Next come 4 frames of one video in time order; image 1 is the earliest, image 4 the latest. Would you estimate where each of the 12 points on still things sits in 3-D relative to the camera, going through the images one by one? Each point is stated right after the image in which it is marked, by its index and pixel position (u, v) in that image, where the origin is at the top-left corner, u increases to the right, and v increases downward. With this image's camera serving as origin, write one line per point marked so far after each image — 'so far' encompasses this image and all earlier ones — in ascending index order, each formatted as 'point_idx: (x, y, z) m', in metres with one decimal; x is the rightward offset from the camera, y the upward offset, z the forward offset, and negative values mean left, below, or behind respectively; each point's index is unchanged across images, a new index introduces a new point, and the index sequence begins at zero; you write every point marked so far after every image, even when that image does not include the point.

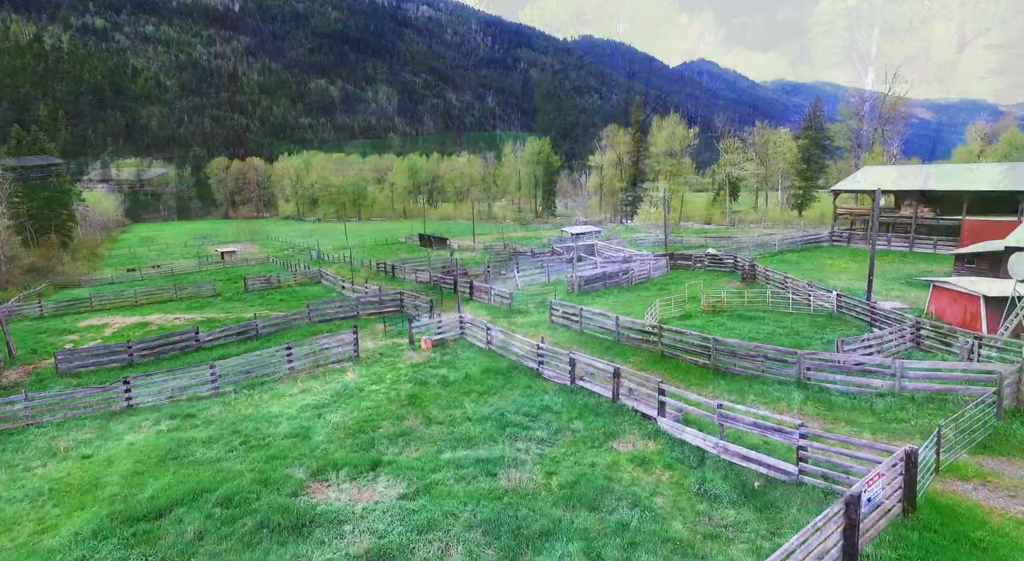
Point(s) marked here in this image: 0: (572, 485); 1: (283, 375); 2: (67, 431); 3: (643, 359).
0: (+1.1, -3.7, +11.6) m
1: (-6.8, -2.8, +19.3) m
2: (-10.3, -3.5, +15.1) m
3: (+4.0, -2.4, +20.0) m
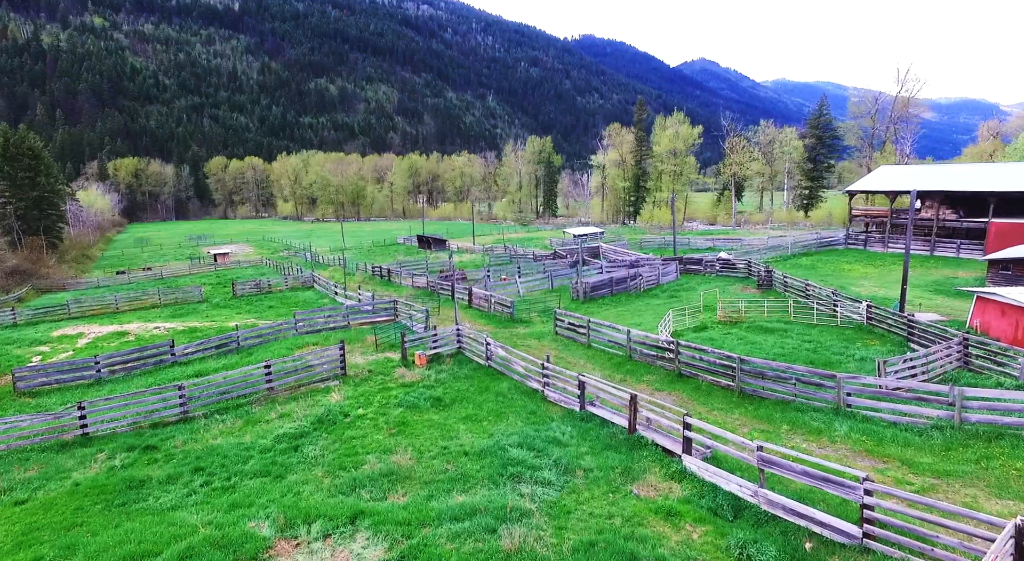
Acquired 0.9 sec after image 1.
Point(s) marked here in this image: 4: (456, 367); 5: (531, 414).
0: (+1.1, -4.0, +9.8) m
1: (-6.8, -3.1, +17.5) m
2: (-10.3, -3.8, +13.2) m
3: (+4.1, -2.7, +18.1) m
4: (-1.7, -2.6, +19.5) m
5: (+0.5, -3.2, +15.4) m
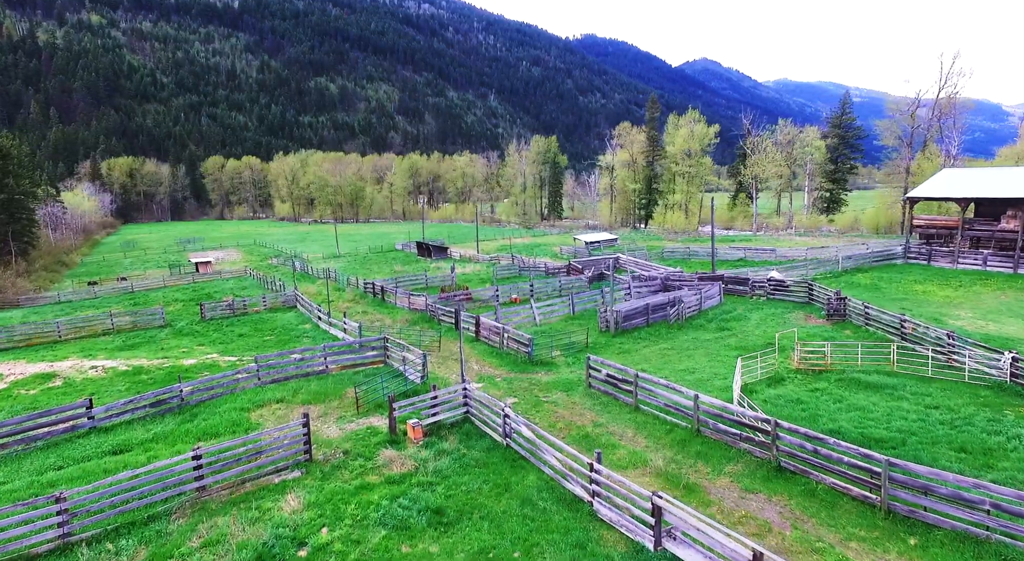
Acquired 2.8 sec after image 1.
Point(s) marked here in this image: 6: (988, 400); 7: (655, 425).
0: (+1.7, -5.1, +4.5) m
1: (-6.2, -4.2, +12.3) m
2: (-9.7, -4.8, +8.0) m
3: (+4.7, -3.8, +12.9) m
4: (-1.1, -3.7, +14.3) m
5: (+1.1, -4.2, +10.2) m
6: (+11.3, -2.8, +15.5) m
7: (+3.5, -3.5, +15.6) m
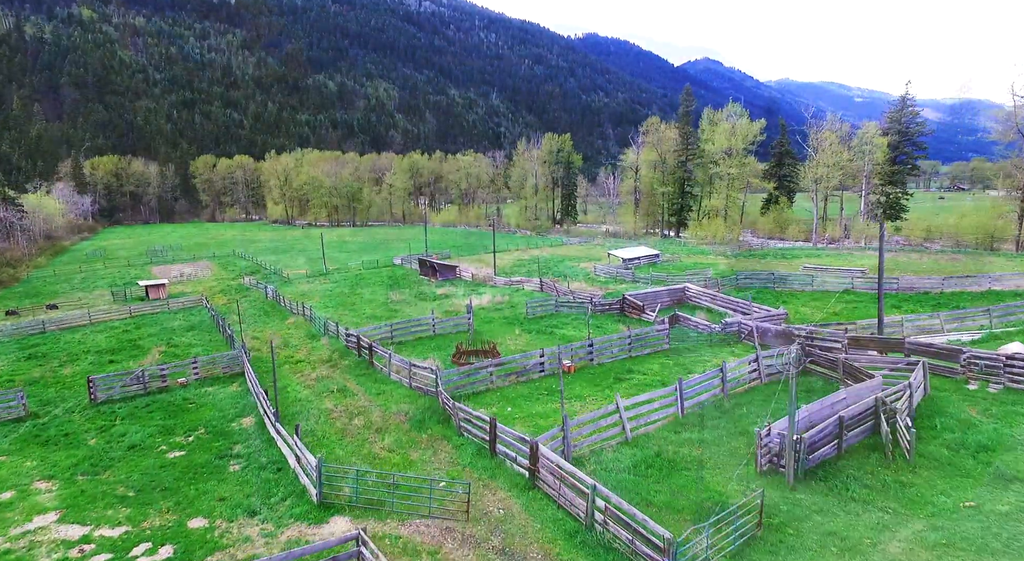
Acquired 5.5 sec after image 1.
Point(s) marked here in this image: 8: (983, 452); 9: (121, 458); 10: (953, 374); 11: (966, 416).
0: (+3.6, -7.1, -7.1) m
1: (-4.3, -6.2, +0.6) m
2: (-7.8, -6.9, -3.6) m
3: (+6.6, -5.9, +1.3) m
4: (+0.8, -5.7, +2.6) m
5: (+2.9, -6.3, -1.5) m
6: (+13.2, -4.9, +3.8) m
7: (+5.3, -5.5, +4.0) m
8: (+10.1, -3.7, +14.1) m
9: (-10.3, -4.6, +17.2) m
10: (+12.5, -2.7, +18.3) m
11: (+11.0, -3.3, +15.7) m
